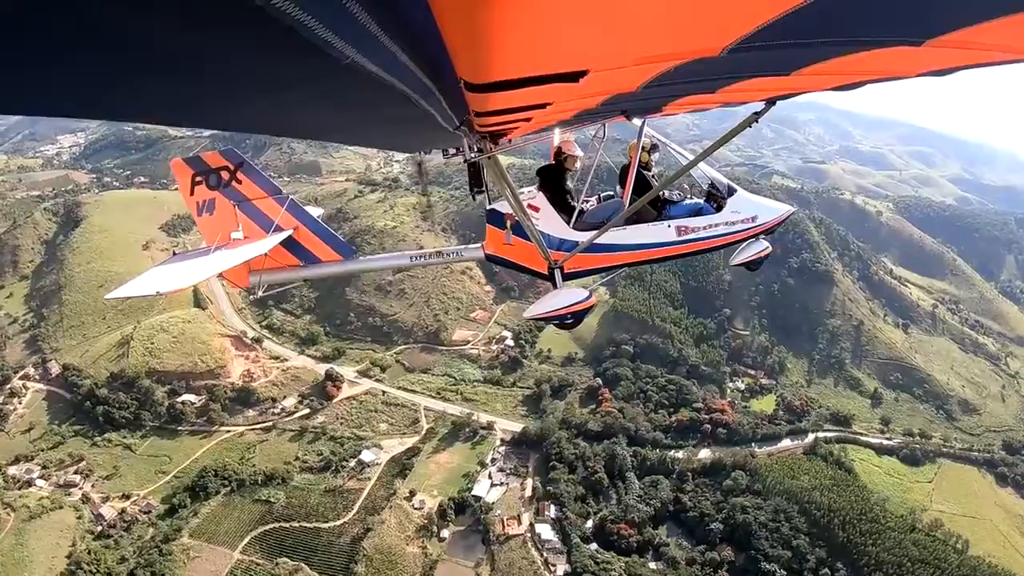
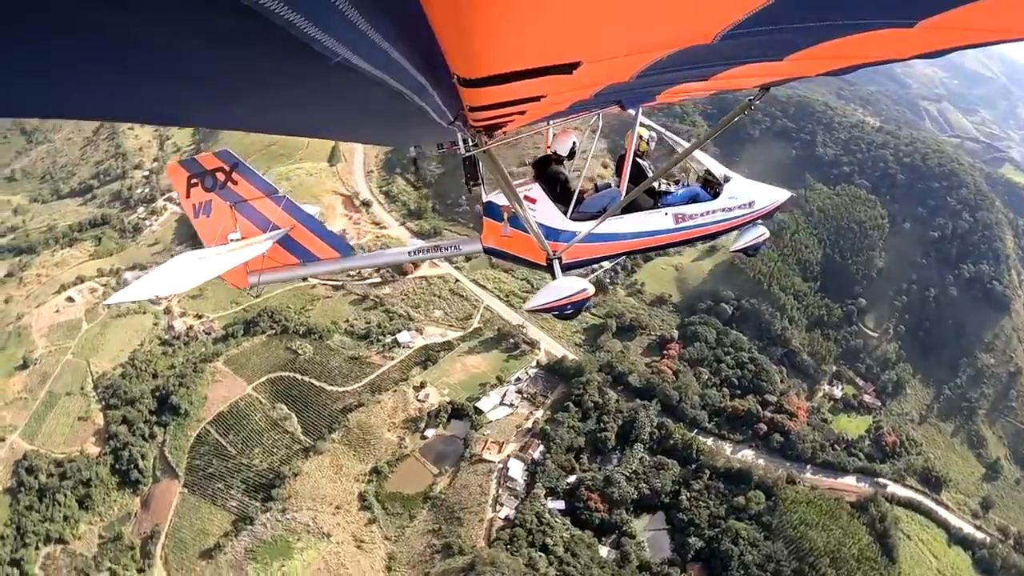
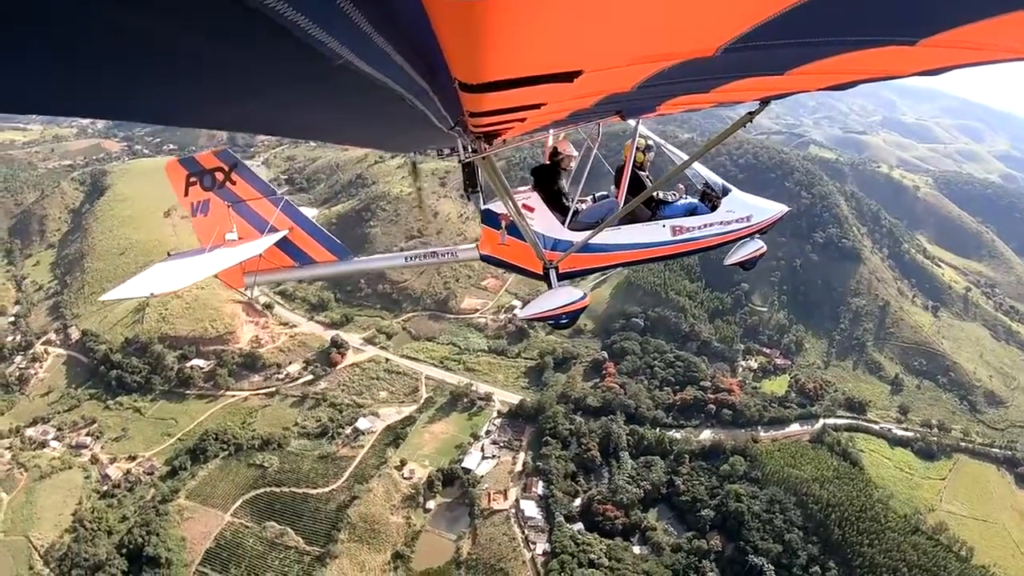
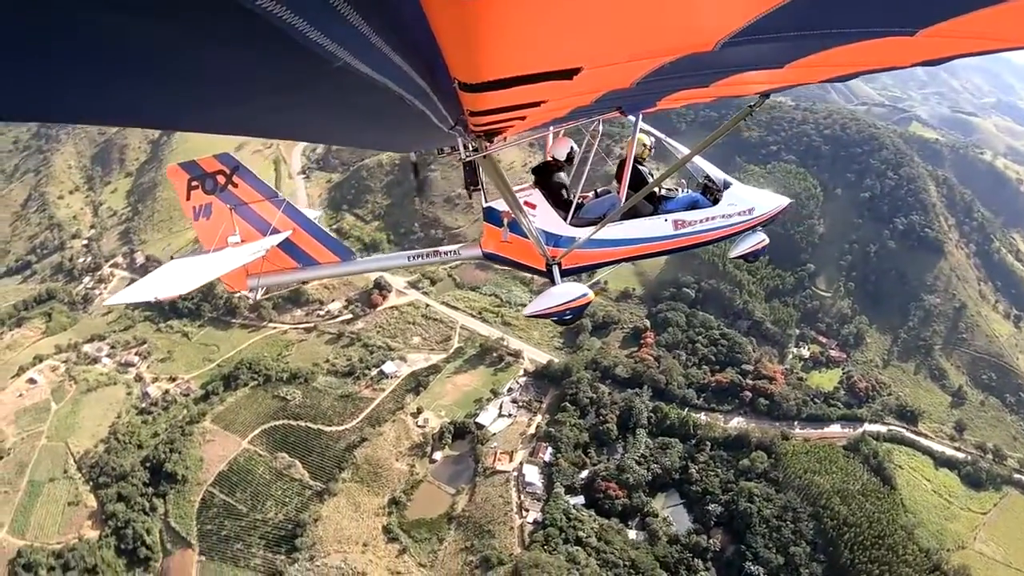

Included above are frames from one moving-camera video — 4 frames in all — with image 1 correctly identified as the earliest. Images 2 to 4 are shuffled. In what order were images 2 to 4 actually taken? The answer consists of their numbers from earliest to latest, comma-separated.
3, 4, 2
